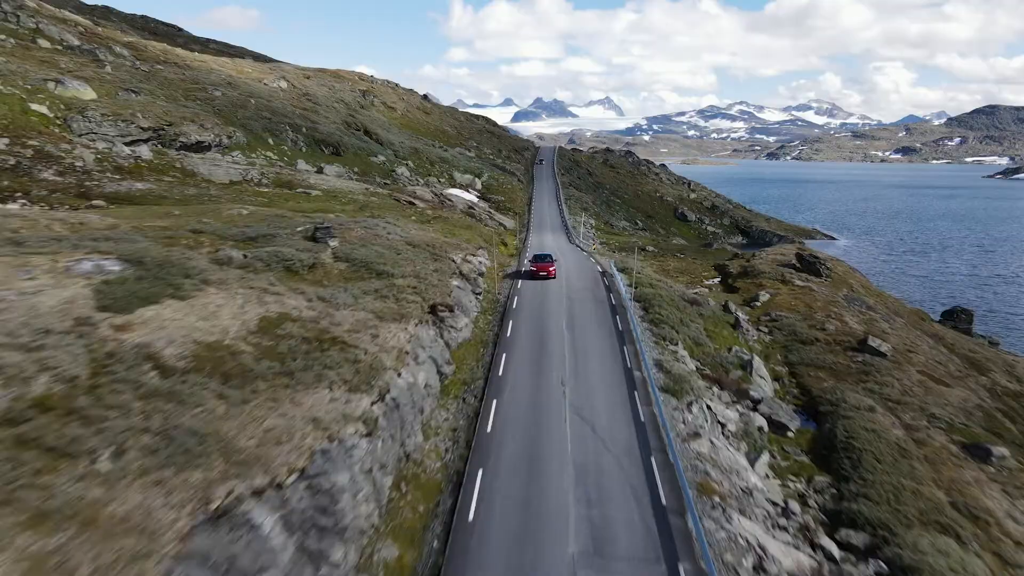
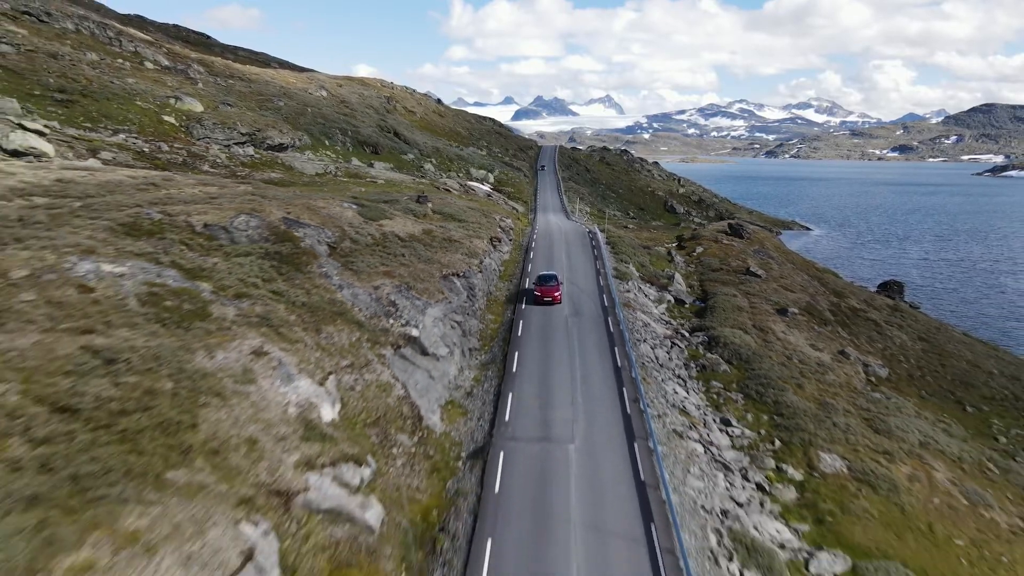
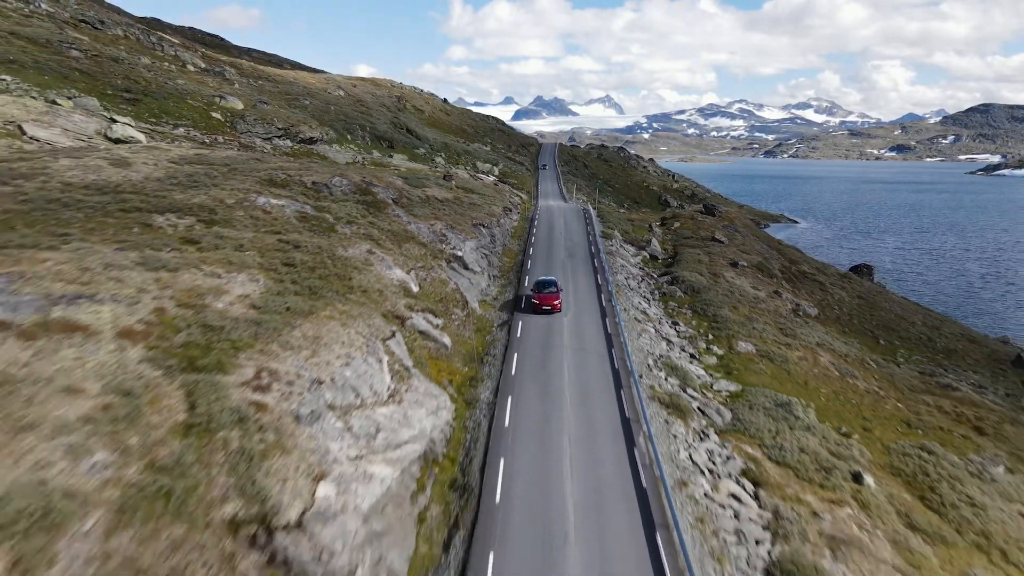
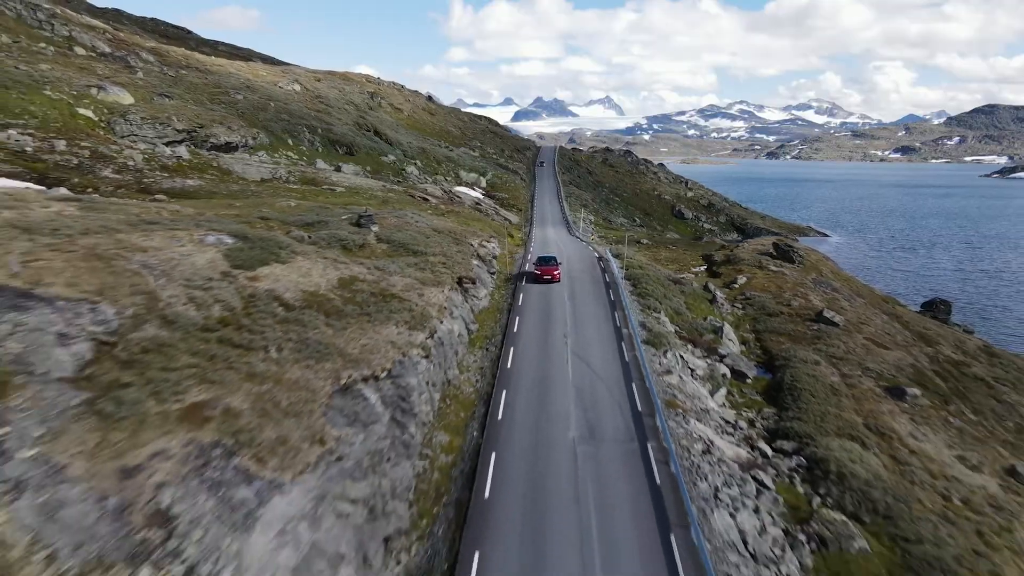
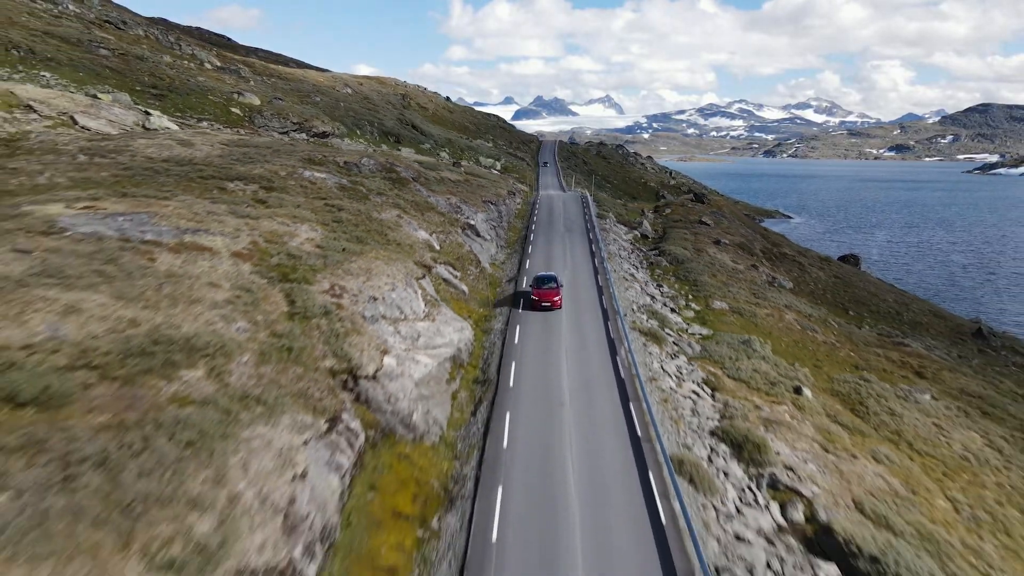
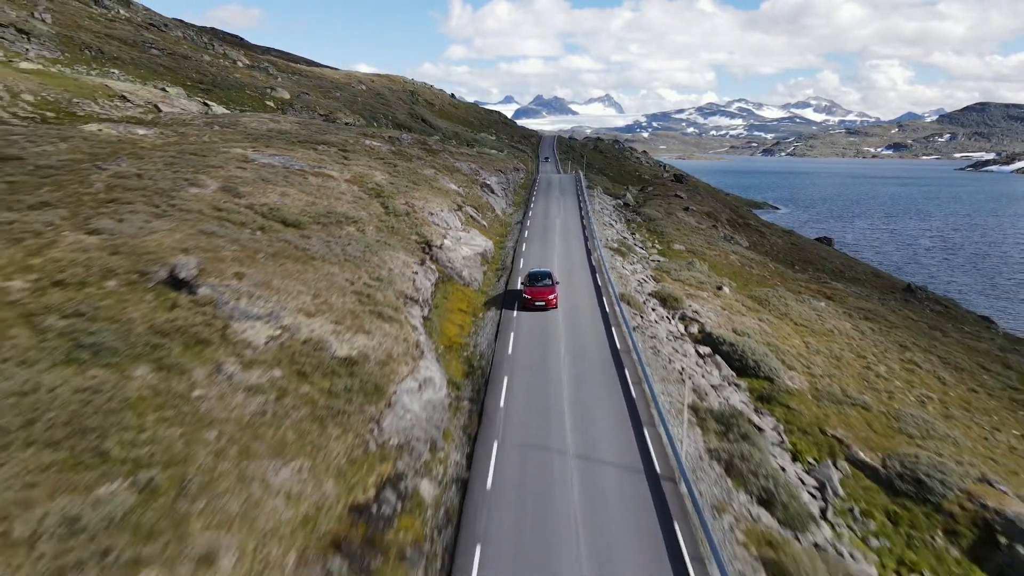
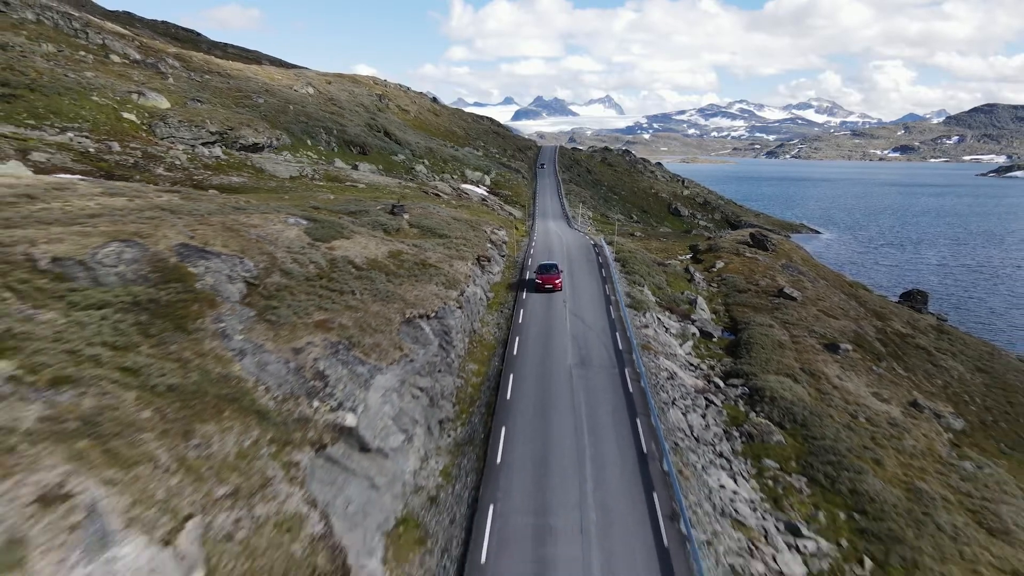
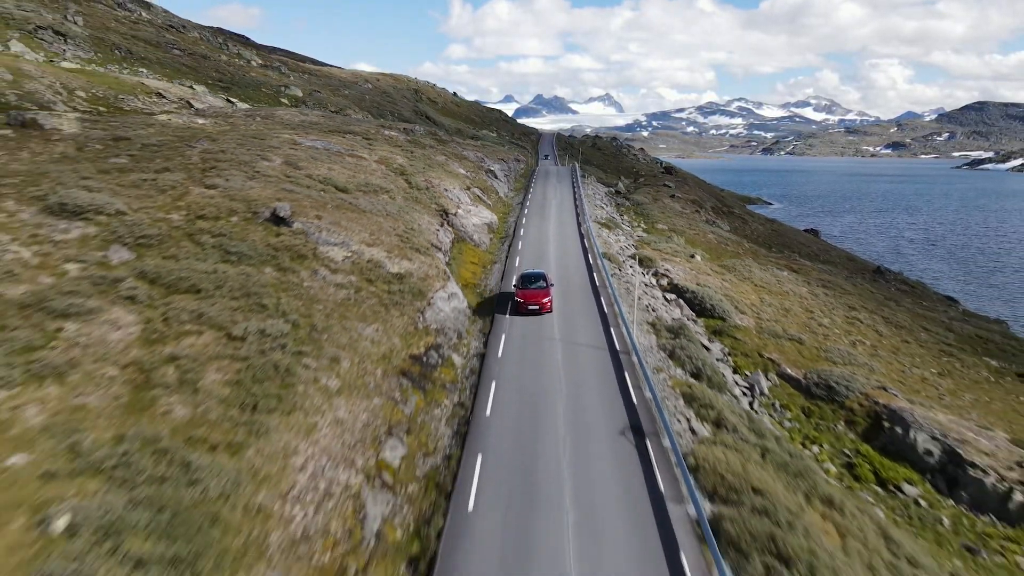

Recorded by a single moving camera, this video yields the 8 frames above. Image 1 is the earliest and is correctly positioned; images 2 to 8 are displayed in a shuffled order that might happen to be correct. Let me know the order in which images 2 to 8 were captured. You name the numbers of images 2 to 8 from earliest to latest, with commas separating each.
4, 7, 2, 3, 5, 6, 8
